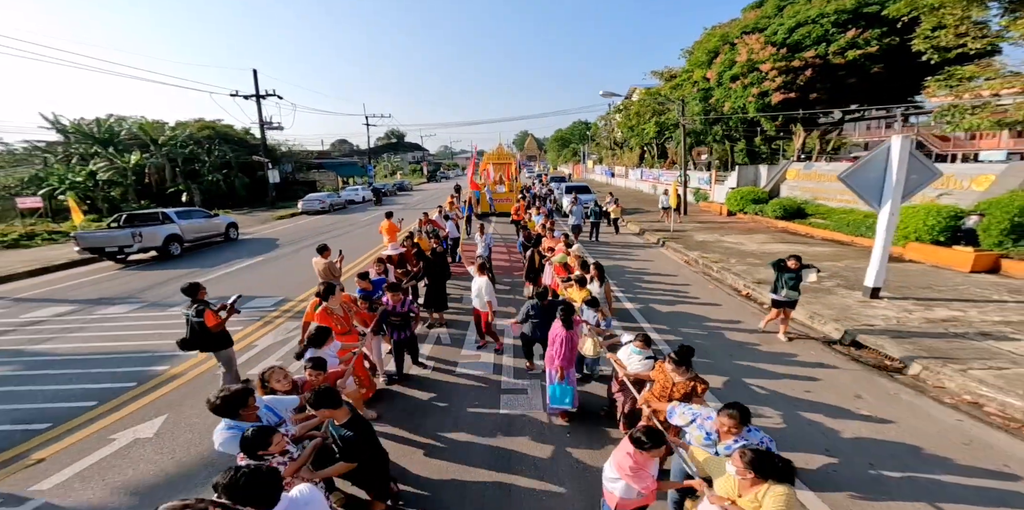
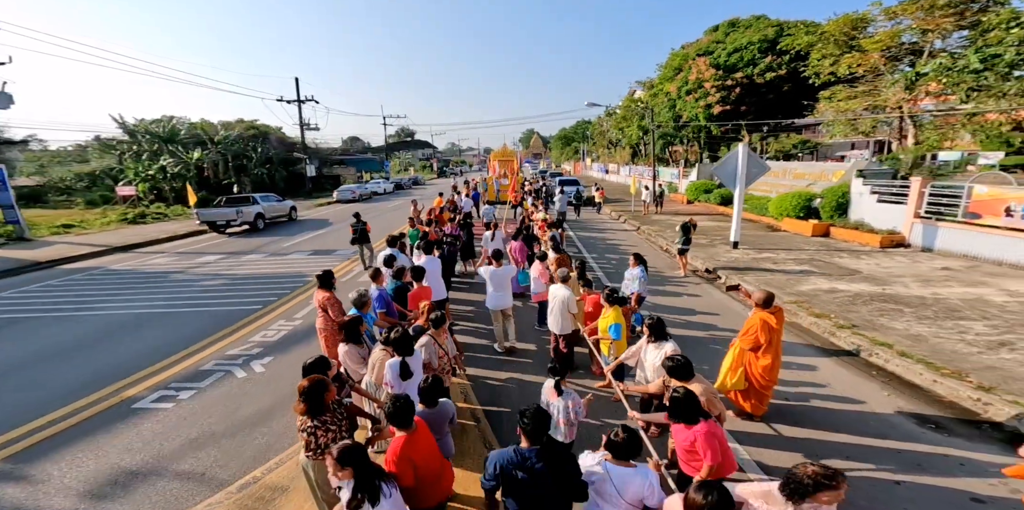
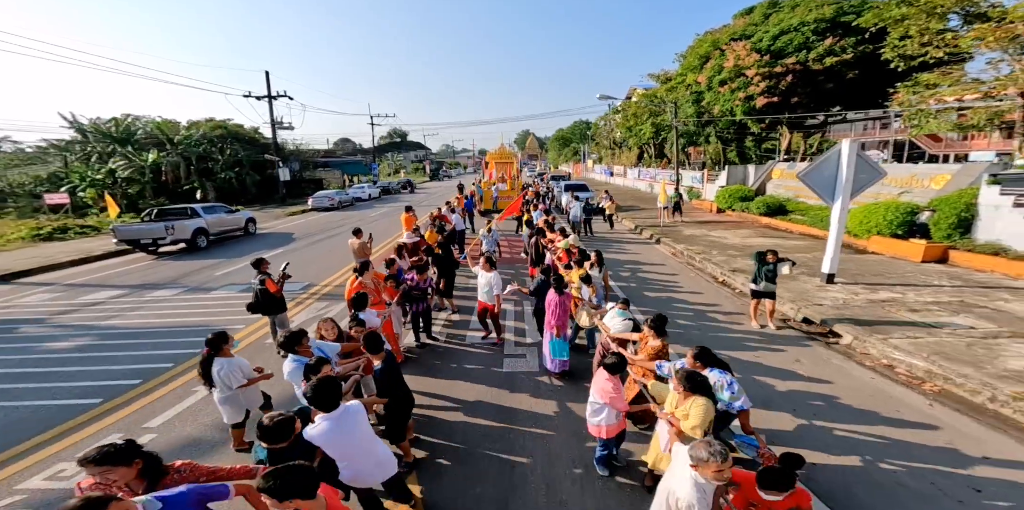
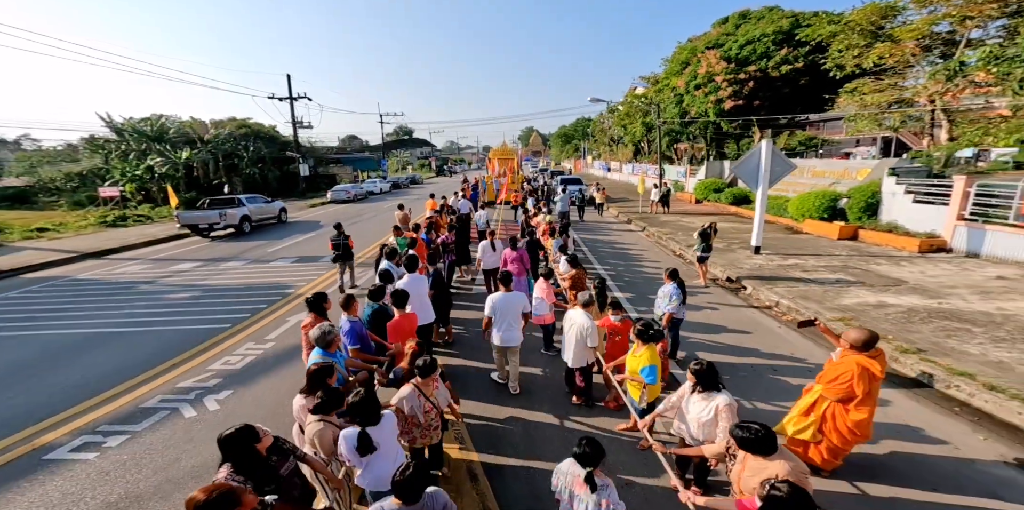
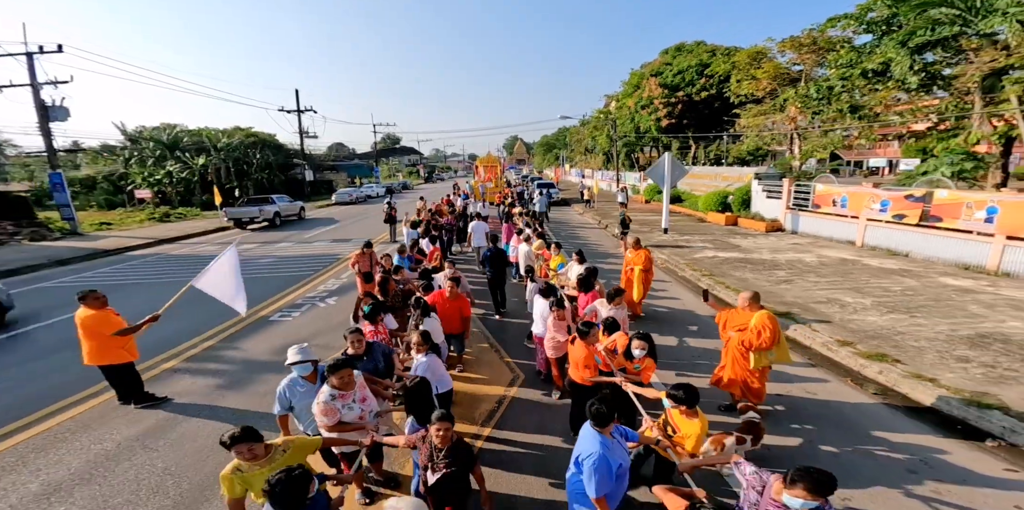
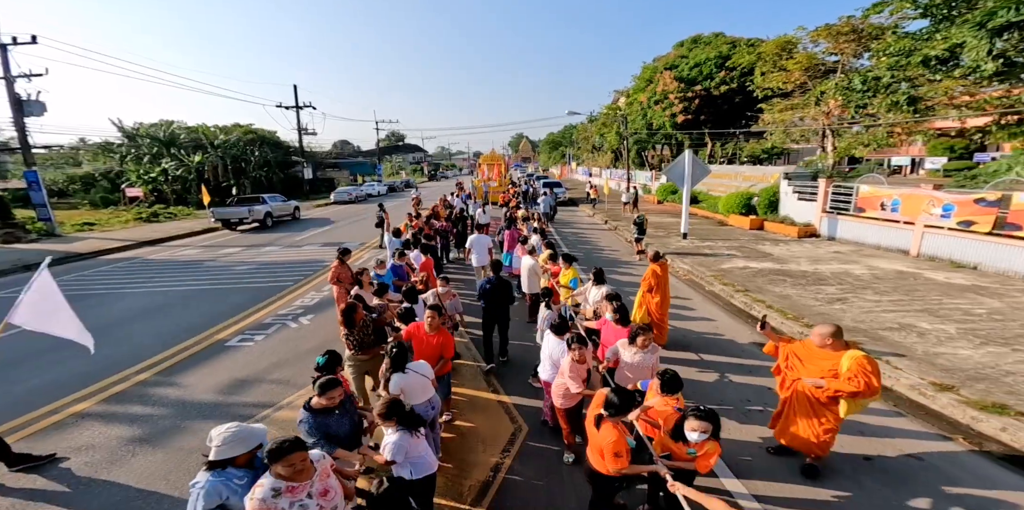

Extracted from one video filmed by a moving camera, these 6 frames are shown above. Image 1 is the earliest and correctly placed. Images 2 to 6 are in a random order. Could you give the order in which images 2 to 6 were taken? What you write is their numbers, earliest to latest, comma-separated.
3, 4, 2, 6, 5
